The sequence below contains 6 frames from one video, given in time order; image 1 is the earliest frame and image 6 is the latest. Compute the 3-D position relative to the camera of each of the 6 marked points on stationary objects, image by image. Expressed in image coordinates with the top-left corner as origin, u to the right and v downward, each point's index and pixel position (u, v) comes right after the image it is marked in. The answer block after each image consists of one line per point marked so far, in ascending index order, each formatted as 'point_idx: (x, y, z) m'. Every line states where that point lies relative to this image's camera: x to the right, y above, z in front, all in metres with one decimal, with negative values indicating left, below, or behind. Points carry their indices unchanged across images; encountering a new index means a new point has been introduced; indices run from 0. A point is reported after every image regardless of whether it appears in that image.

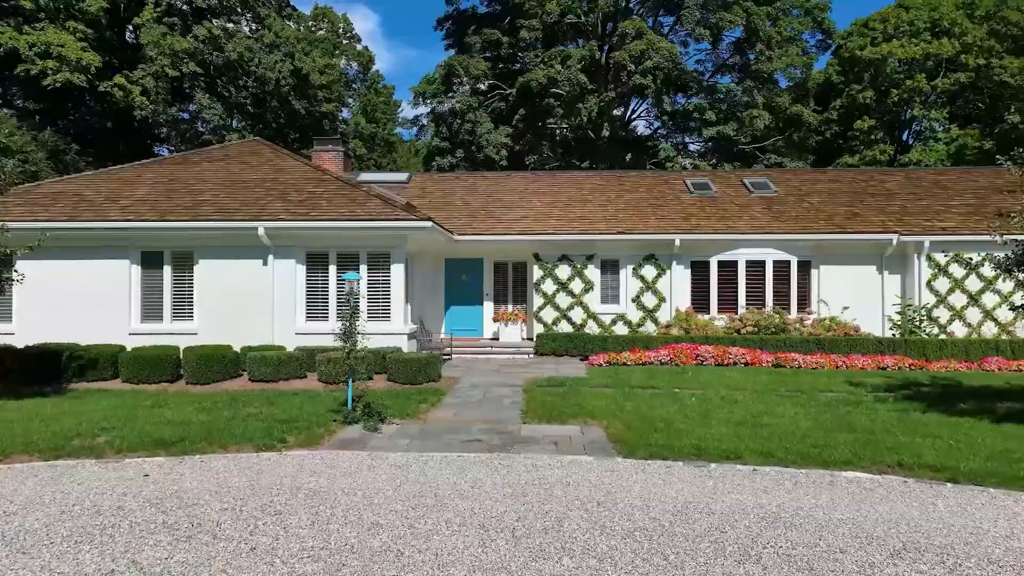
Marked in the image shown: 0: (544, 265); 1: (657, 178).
0: (+0.6, +0.5, +14.5) m
1: (+3.4, +2.6, +17.2) m
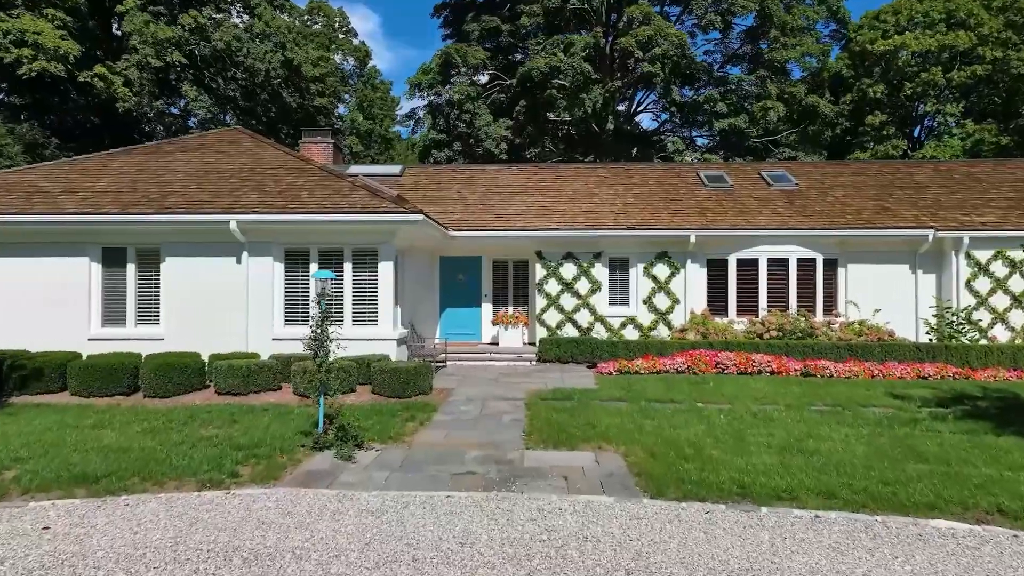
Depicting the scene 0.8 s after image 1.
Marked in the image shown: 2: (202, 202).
0: (+0.7, +0.5, +13.4) m
1: (+3.5, +2.6, +16.0) m
2: (-4.6, +1.3, +10.6) m
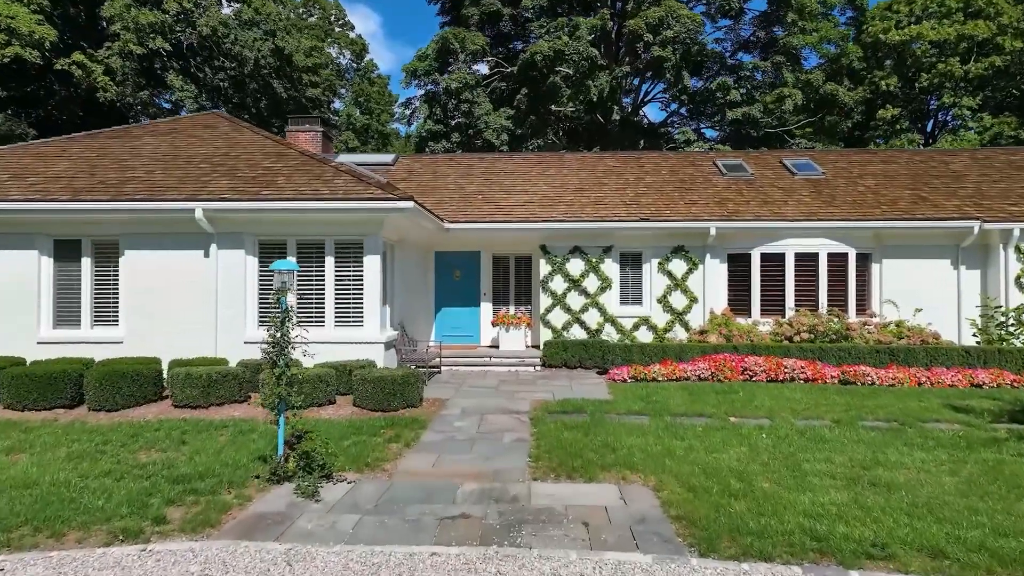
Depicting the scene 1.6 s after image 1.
0: (+0.7, +0.5, +12.2) m
1: (+3.5, +2.7, +14.8) m
2: (-4.5, +1.3, +9.4) m
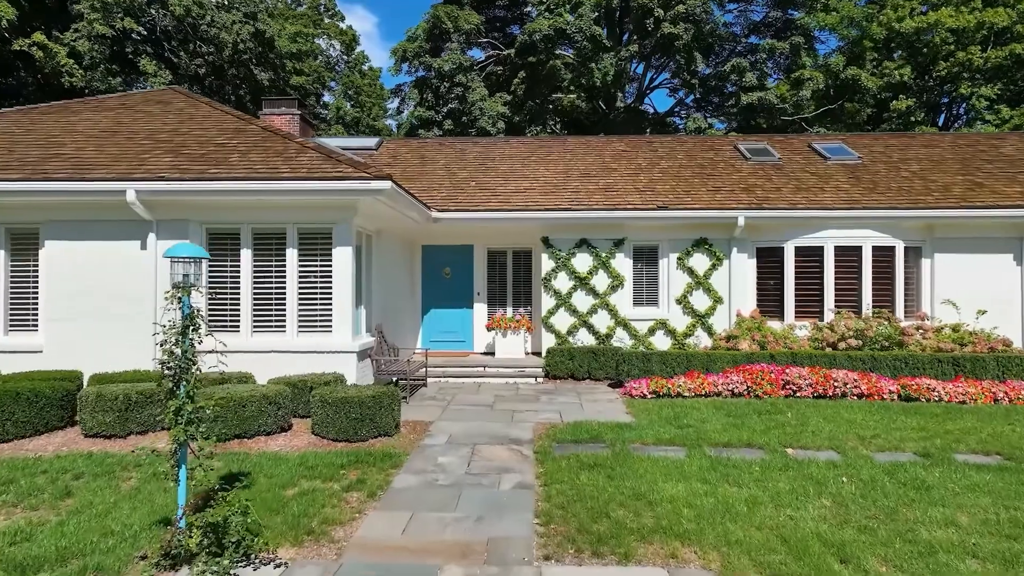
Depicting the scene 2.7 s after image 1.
0: (+0.7, +0.5, +10.6) m
1: (+3.4, +2.7, +13.3) m
2: (-4.5, +1.3, +7.9) m
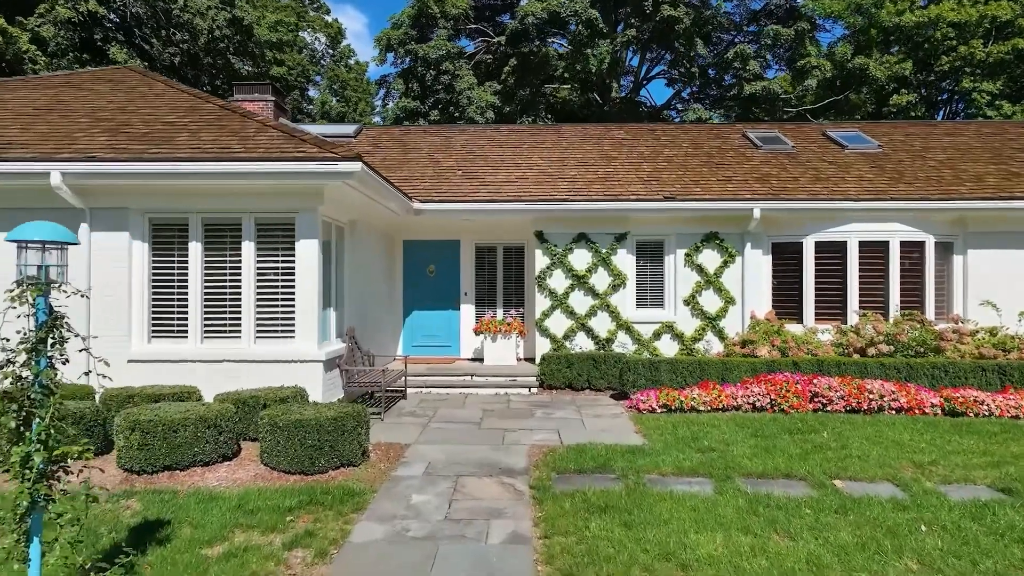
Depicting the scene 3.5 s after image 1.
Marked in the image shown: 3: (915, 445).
0: (+0.5, +0.5, +9.6) m
1: (+3.3, +2.7, +12.3) m
2: (-4.6, +1.3, +6.8) m
3: (+3.3, -1.3, +5.9) m
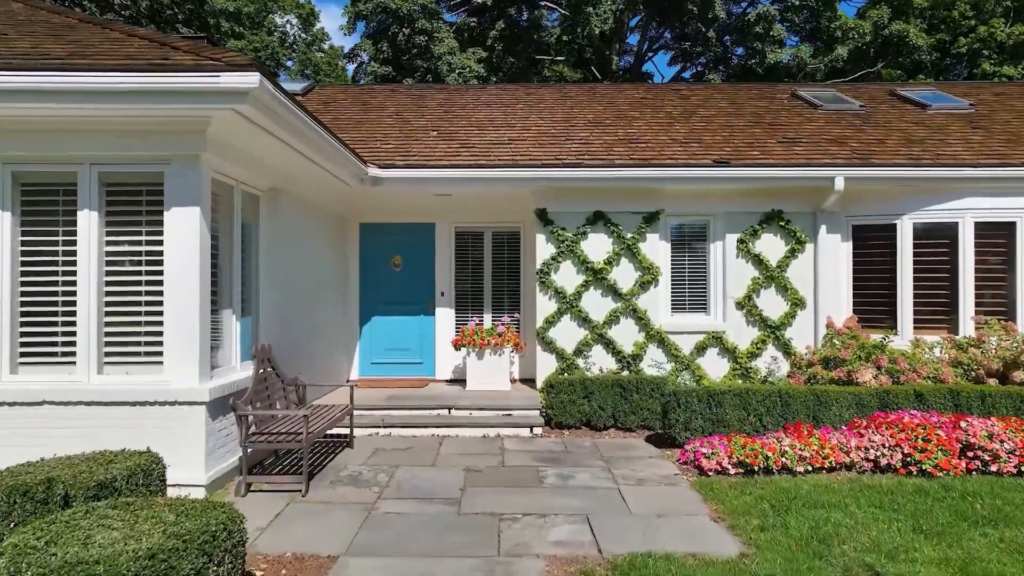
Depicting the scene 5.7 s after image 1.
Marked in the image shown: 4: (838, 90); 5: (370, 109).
0: (+0.5, +0.5, +7.1) m
1: (+3.1, +2.7, +9.9) m
2: (-4.6, +1.4, +4.1) m
3: (+3.3, -1.2, +3.4) m
4: (+4.4, +2.7, +9.8) m
5: (-1.8, +2.3, +9.1) m
